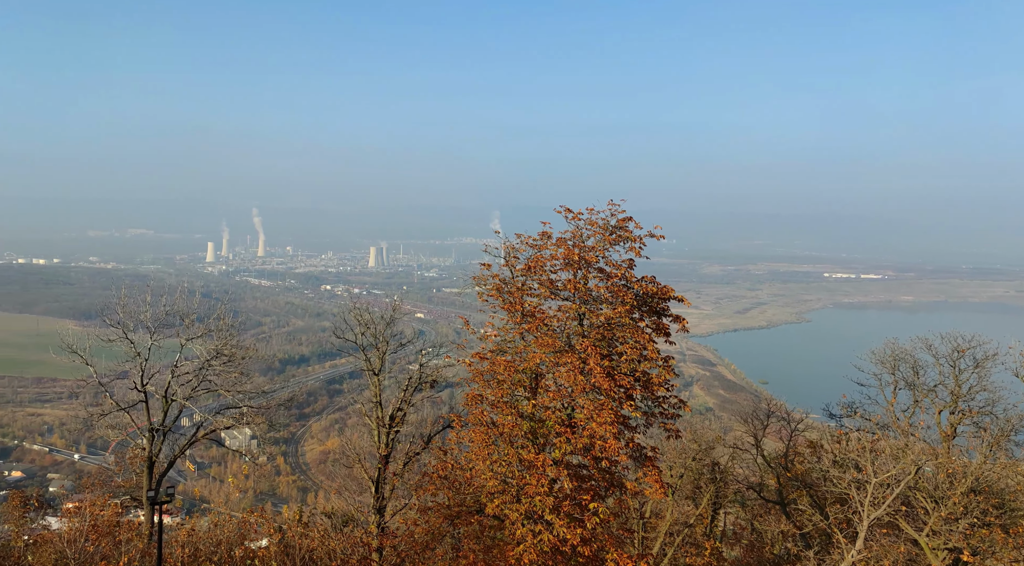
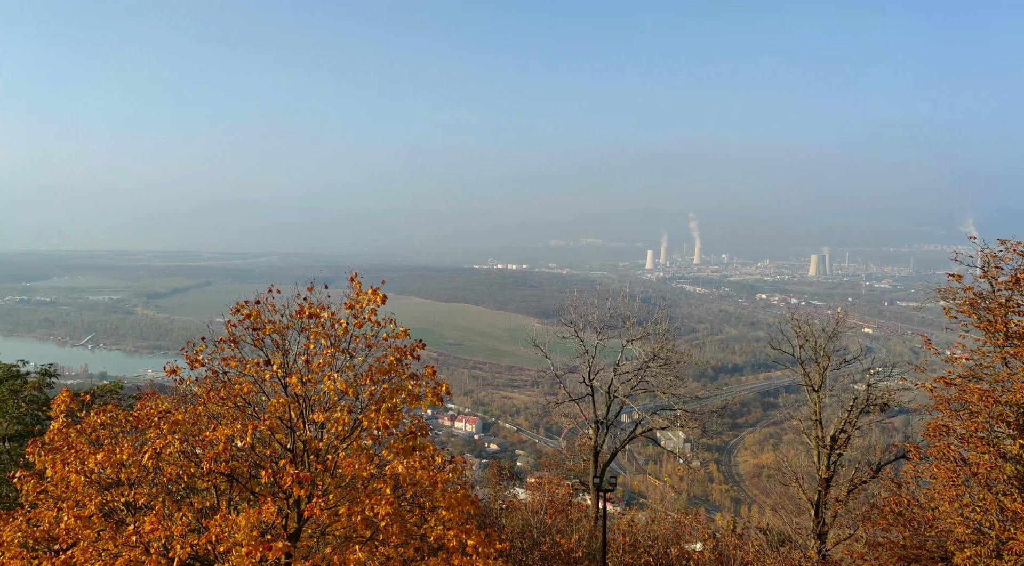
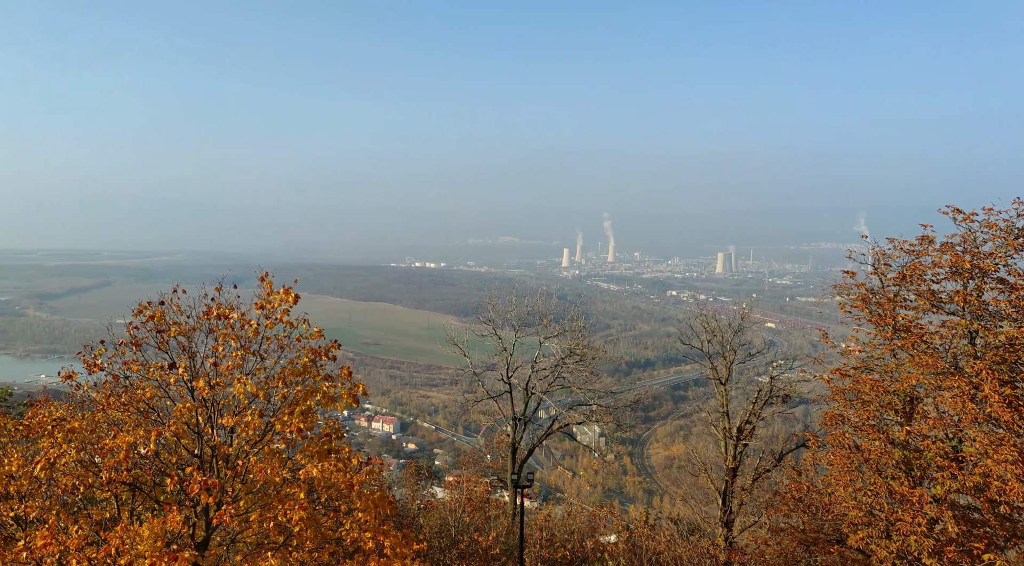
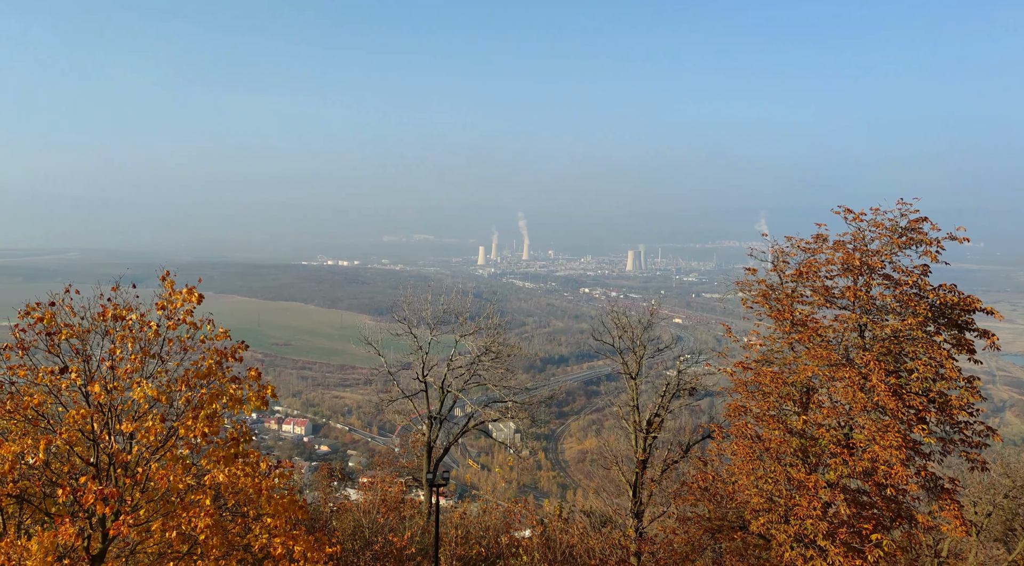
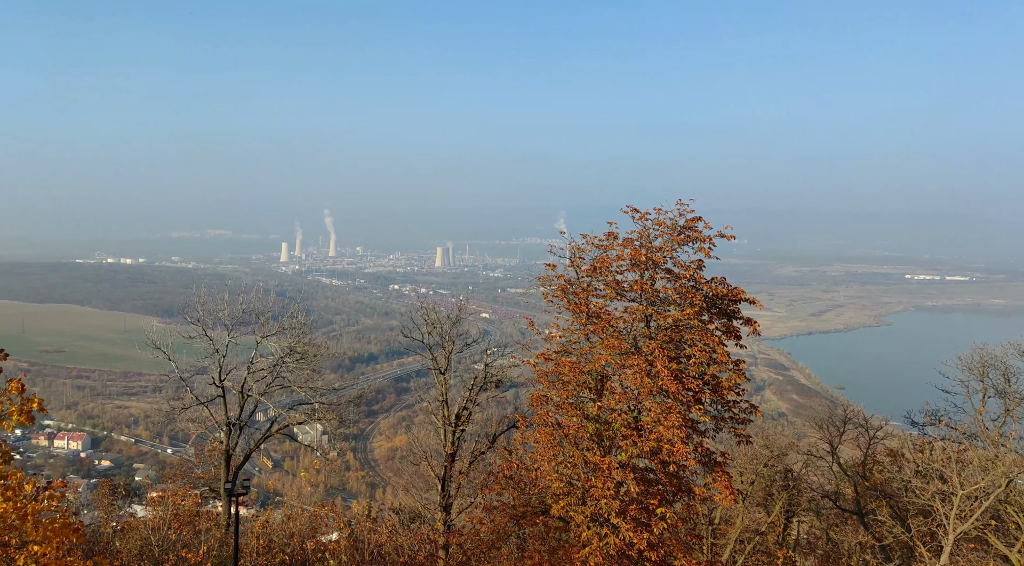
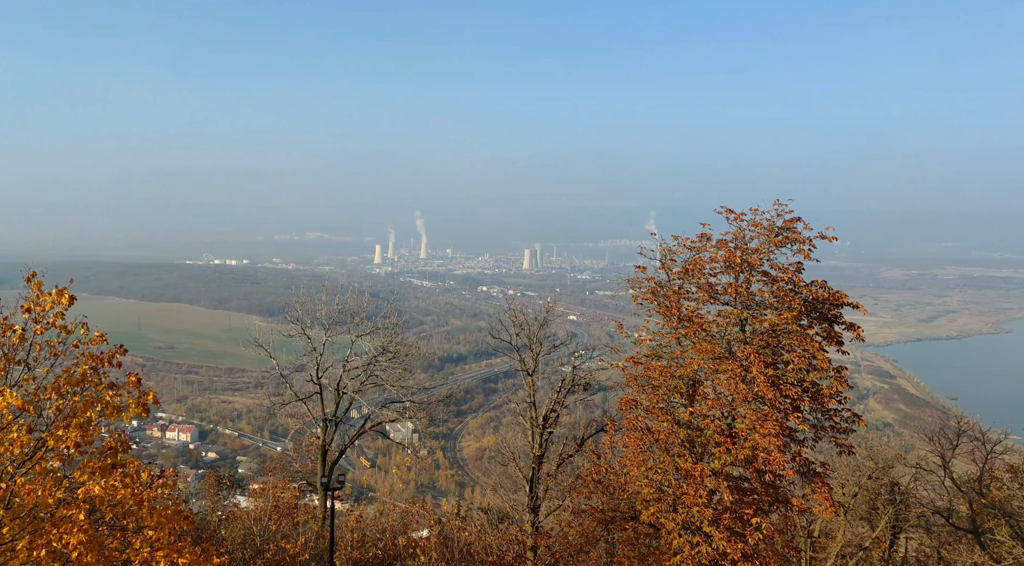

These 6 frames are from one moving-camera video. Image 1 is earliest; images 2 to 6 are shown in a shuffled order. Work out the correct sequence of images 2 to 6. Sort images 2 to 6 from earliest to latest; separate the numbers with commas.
5, 6, 4, 3, 2
